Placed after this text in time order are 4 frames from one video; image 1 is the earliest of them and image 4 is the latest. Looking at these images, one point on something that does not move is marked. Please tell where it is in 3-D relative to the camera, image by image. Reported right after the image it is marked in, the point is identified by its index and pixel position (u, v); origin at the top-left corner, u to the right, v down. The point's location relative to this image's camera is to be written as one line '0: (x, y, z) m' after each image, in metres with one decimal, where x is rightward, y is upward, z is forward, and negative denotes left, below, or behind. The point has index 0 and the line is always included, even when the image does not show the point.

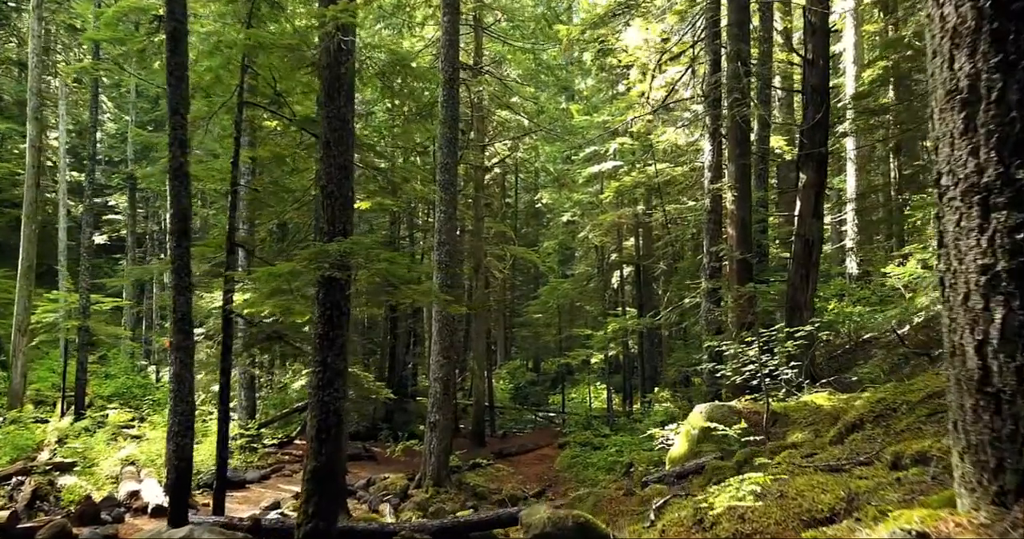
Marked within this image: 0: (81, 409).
0: (-10.8, -3.5, +18.0) m
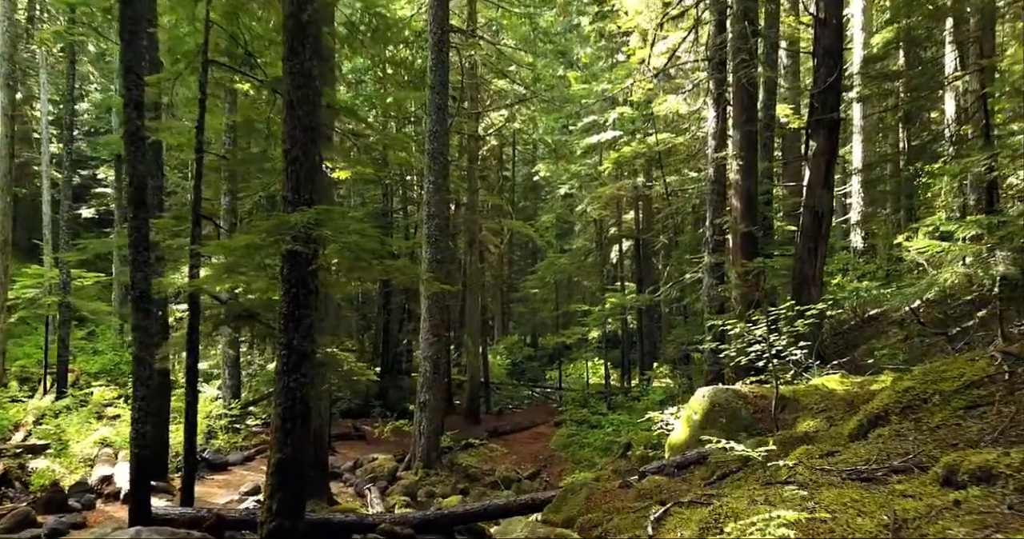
0: (-10.9, -2.9, +17.5) m
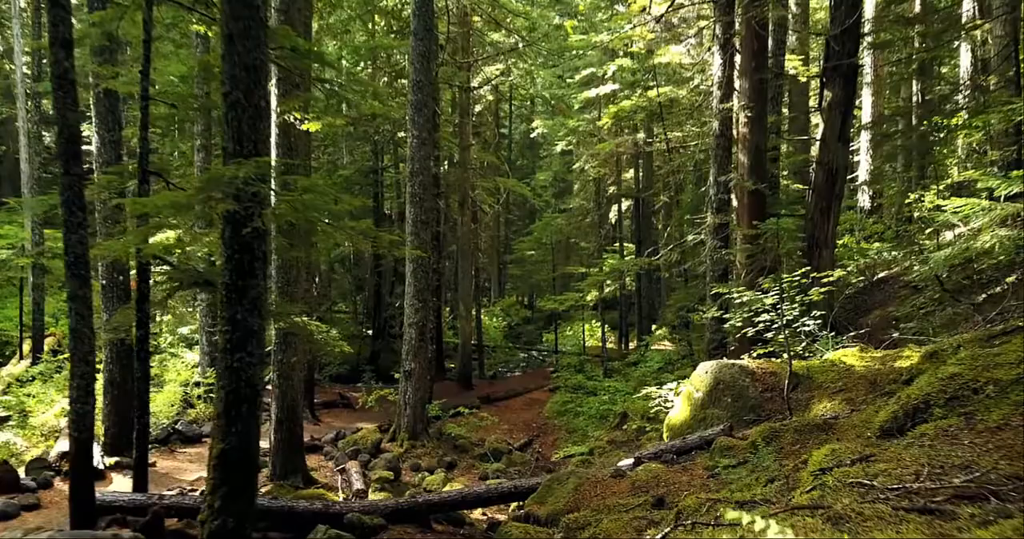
0: (-11.1, -1.9, +16.9) m
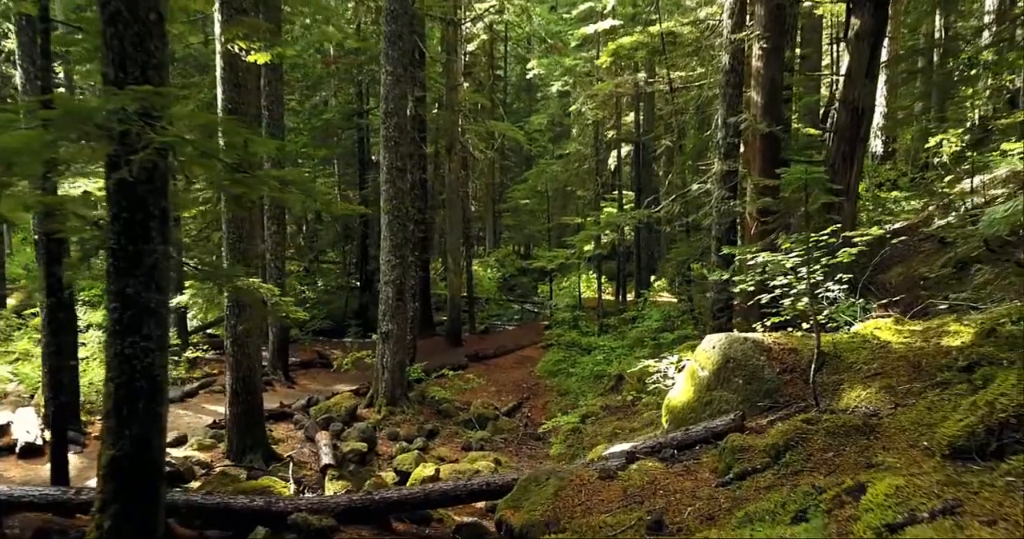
0: (-11.3, -0.8, +16.0) m
